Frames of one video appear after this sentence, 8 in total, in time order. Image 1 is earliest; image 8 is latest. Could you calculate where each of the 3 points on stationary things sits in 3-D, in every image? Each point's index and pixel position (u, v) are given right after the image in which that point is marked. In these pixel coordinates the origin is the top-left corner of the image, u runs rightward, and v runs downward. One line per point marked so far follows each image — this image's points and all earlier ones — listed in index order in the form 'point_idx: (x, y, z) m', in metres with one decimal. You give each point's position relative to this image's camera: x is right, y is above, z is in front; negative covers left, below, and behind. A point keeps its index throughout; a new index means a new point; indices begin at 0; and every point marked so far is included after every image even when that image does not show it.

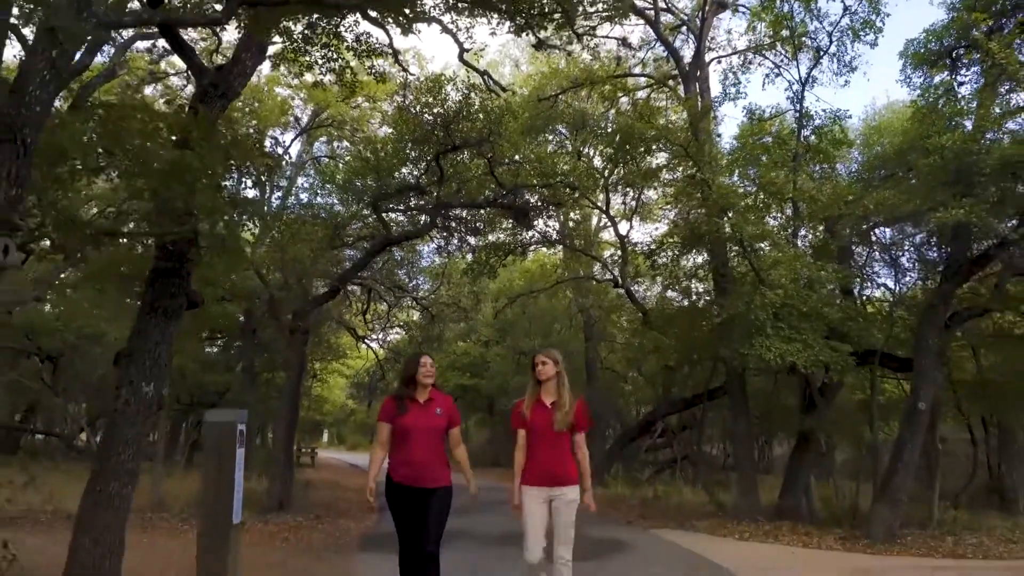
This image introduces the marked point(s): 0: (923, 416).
0: (+6.1, -1.9, +11.5) m
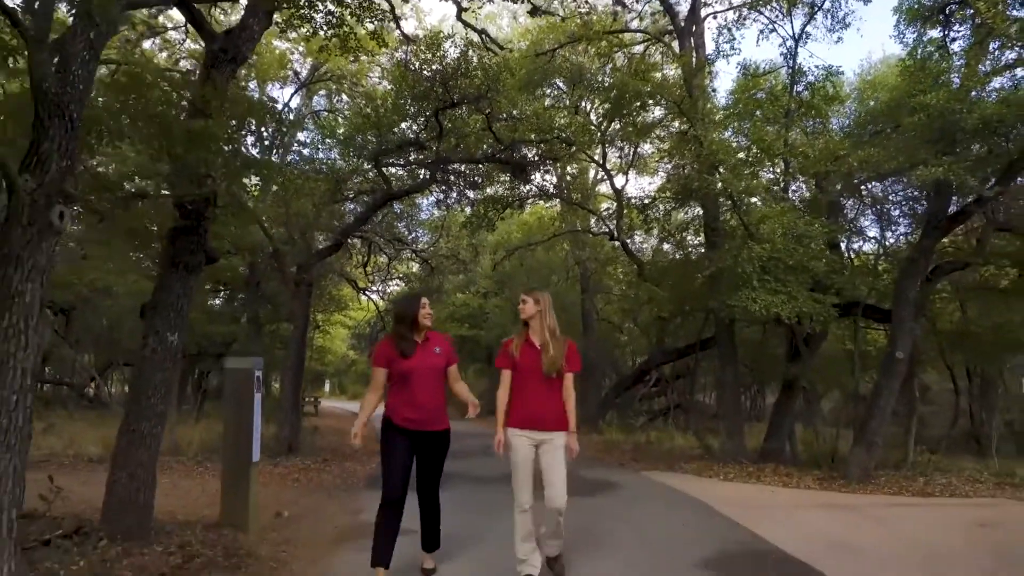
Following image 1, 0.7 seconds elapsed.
0: (+6.0, -1.2, +12.0) m
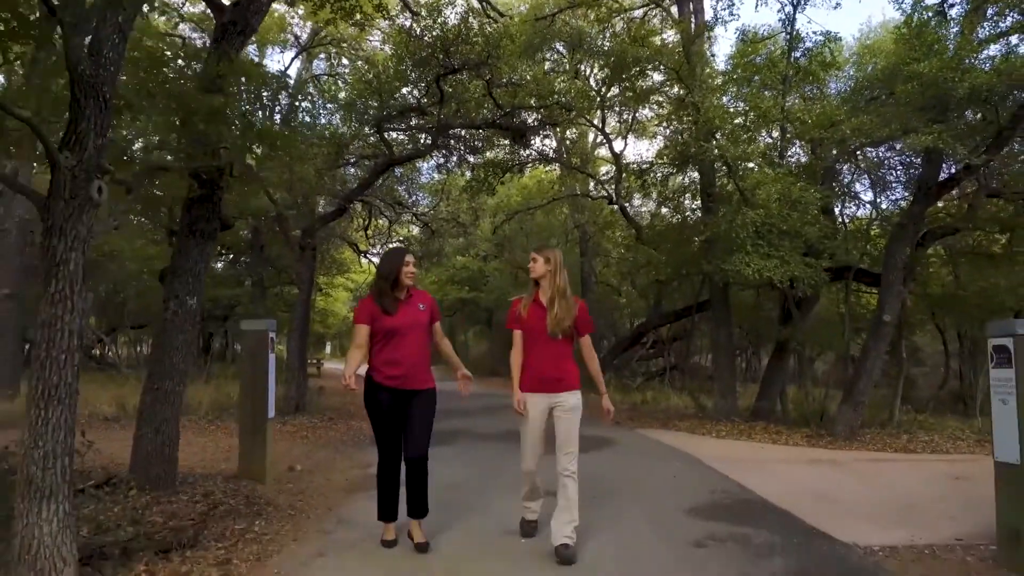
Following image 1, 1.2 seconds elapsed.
0: (+6.0, -0.6, +12.4) m
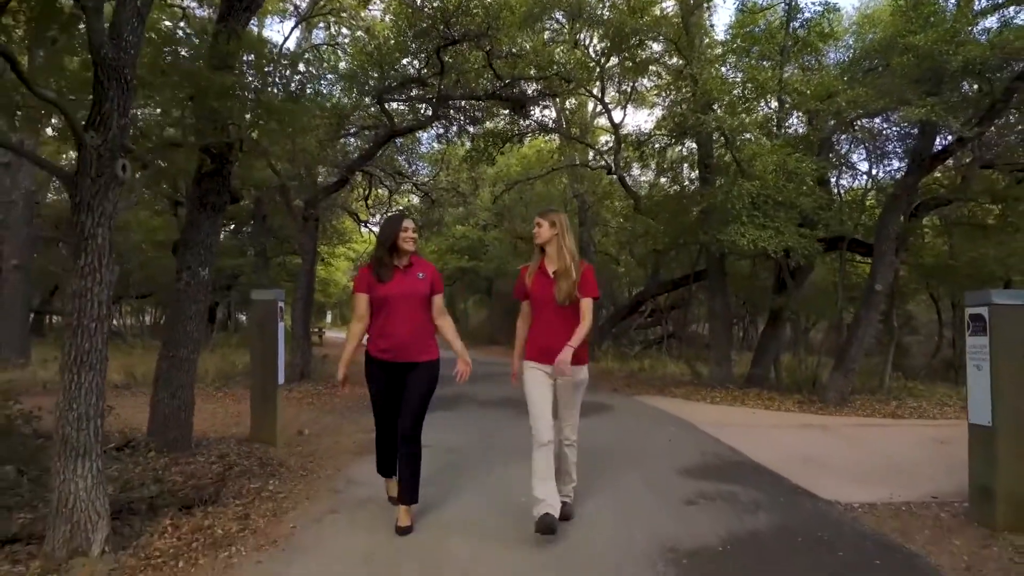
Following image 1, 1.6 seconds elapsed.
0: (+6.0, -0.1, +12.7) m
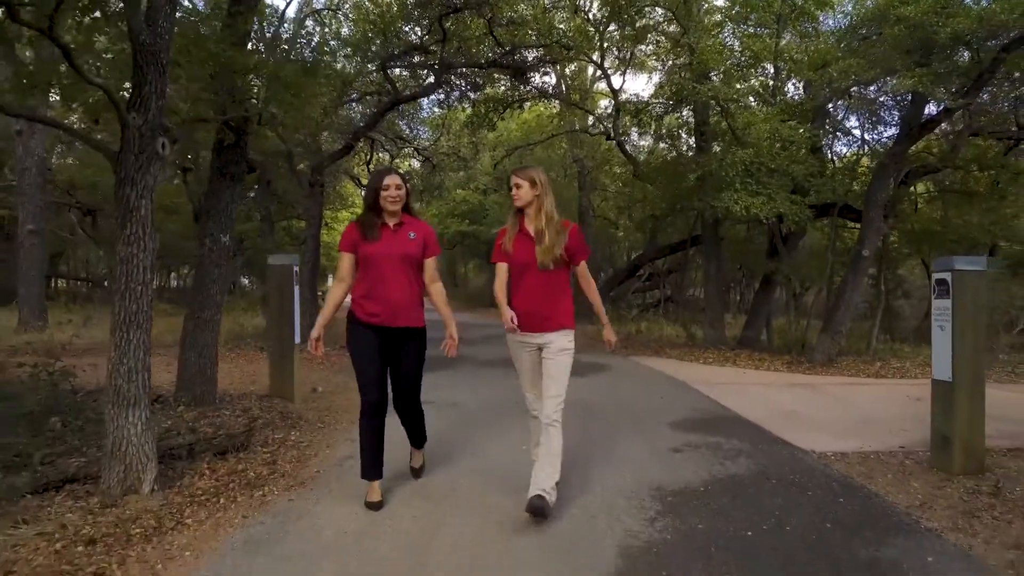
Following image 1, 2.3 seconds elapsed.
0: (+6.1, +0.5, +13.1) m
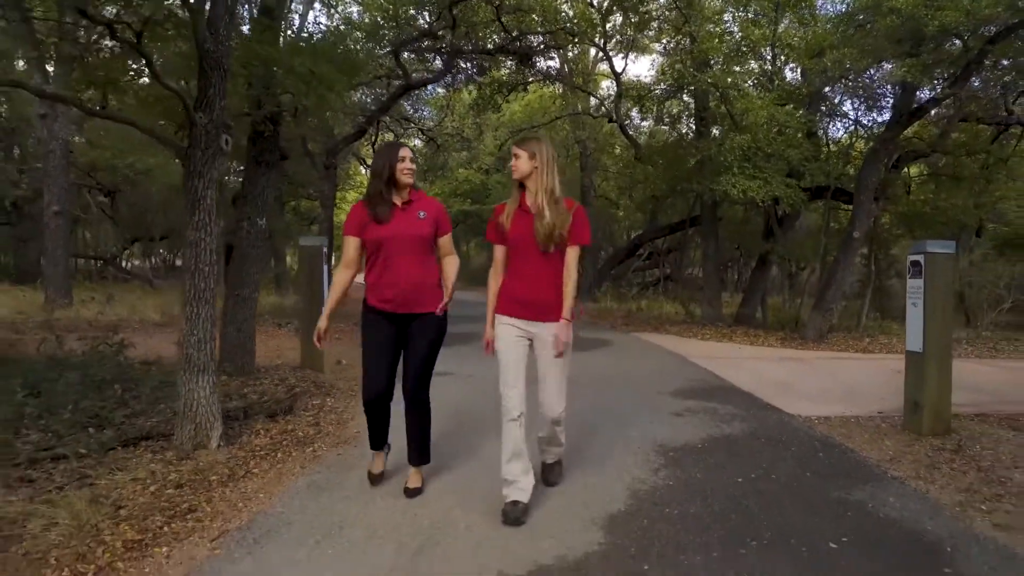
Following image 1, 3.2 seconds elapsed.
0: (+6.2, +0.8, +13.8) m
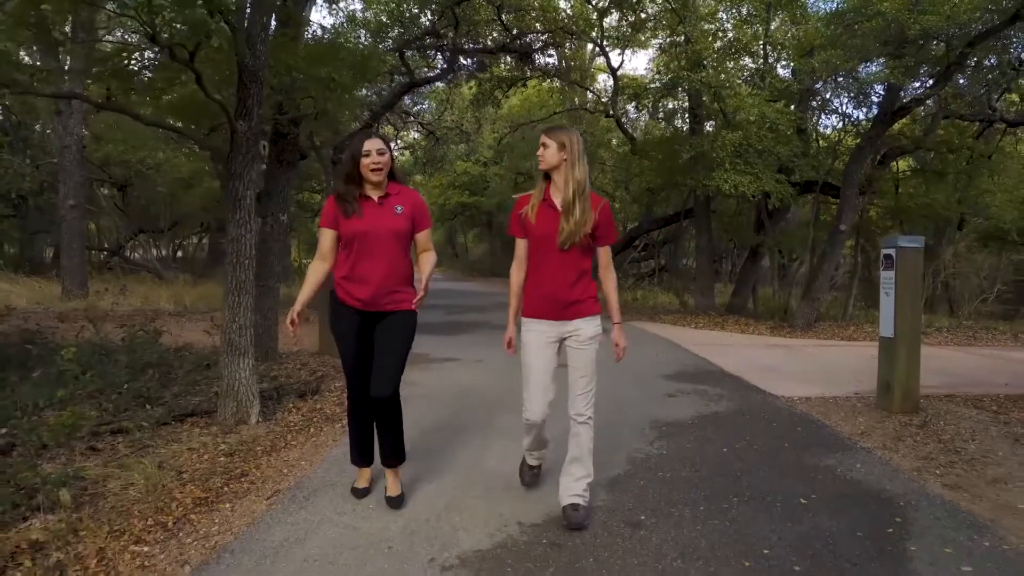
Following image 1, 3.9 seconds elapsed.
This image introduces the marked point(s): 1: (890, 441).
0: (+6.2, +1.0, +14.4) m
1: (+2.8, -1.1, +5.7) m
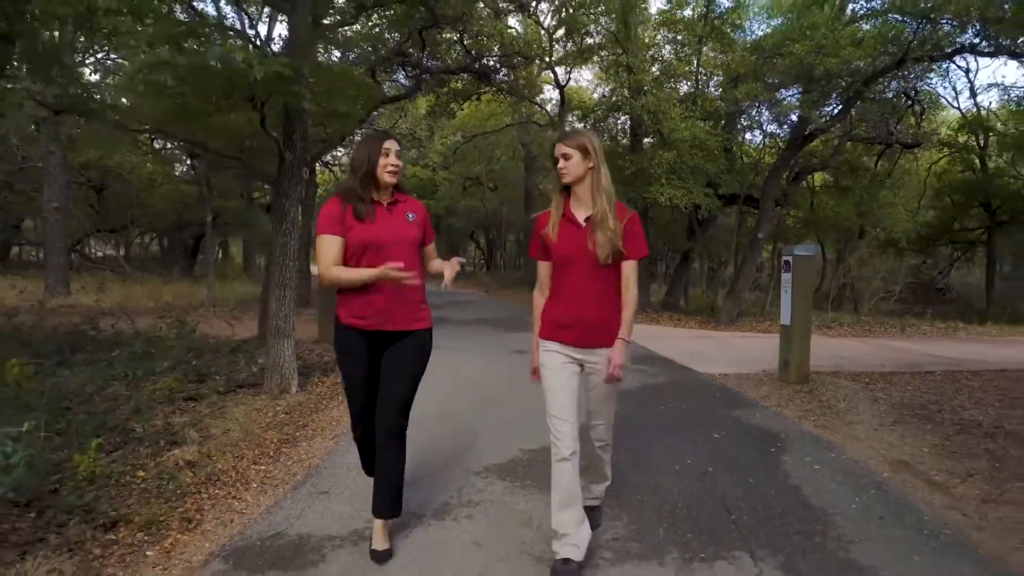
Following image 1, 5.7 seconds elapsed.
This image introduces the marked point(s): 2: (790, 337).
0: (+5.4, +1.0, +16.5) m
1: (+2.7, -1.1, +7.6) m
2: (+3.1, -0.6, +8.6) m
